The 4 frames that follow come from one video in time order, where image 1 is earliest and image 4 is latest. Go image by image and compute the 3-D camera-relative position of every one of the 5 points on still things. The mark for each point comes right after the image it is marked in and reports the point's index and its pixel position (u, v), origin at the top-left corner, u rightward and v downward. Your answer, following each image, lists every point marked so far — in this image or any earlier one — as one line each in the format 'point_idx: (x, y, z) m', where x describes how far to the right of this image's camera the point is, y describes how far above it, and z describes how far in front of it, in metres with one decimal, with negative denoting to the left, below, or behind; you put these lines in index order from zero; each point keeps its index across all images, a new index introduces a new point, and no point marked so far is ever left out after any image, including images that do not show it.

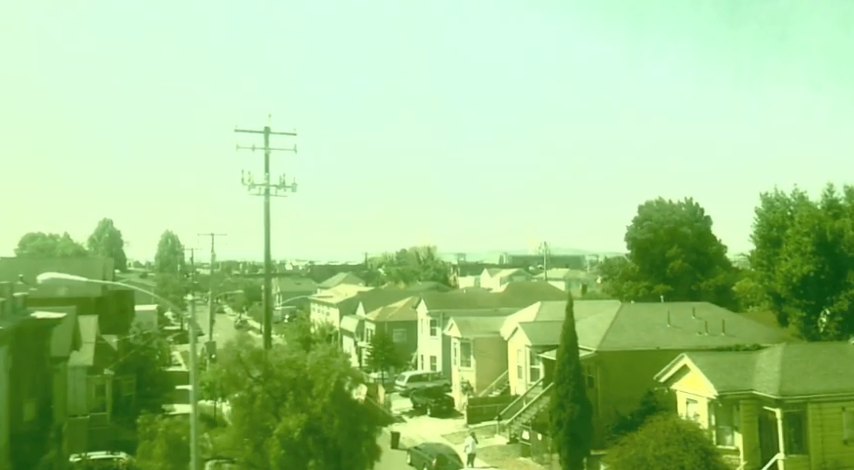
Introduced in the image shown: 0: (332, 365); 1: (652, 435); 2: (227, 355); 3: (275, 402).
0: (-1.6, -2.2, +15.6) m
1: (+4.7, -4.2, +19.3) m
2: (-3.4, -2.0, +15.7) m
3: (-2.5, -2.8, +15.5) m
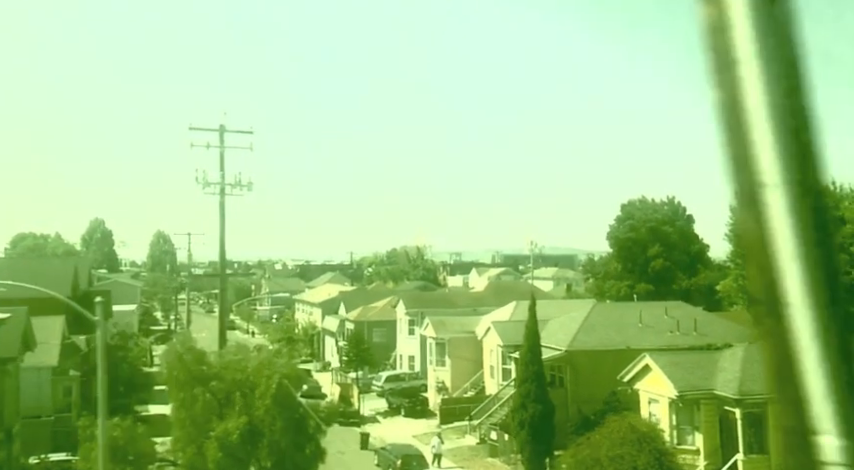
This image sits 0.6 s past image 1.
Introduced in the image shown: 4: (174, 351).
0: (-2.6, -2.2, +15.4) m
1: (+3.8, -4.2, +19.2) m
2: (-4.4, -2.0, +15.5) m
3: (-3.5, -2.8, +15.3) m
4: (-4.3, -2.0, +15.5) m
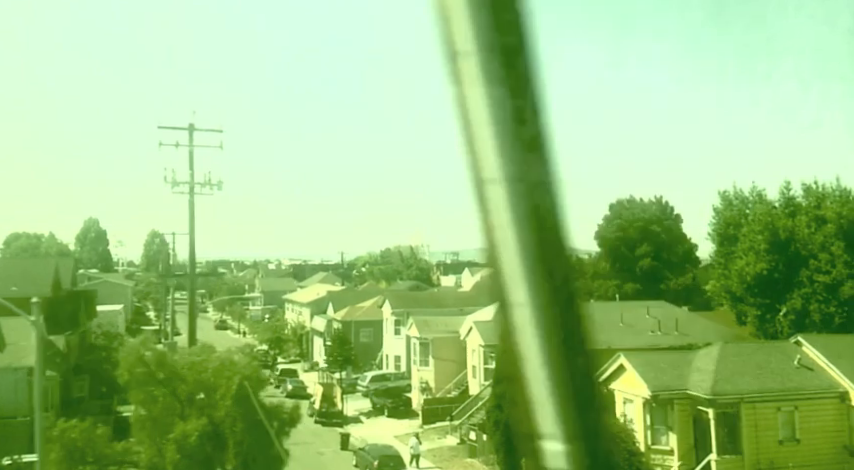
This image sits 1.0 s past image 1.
0: (-3.2, -2.2, +15.3) m
1: (+3.1, -4.2, +19.1) m
2: (-5.0, -2.0, +15.4) m
3: (-4.1, -2.8, +15.2) m
4: (-4.9, -2.0, +15.4) m
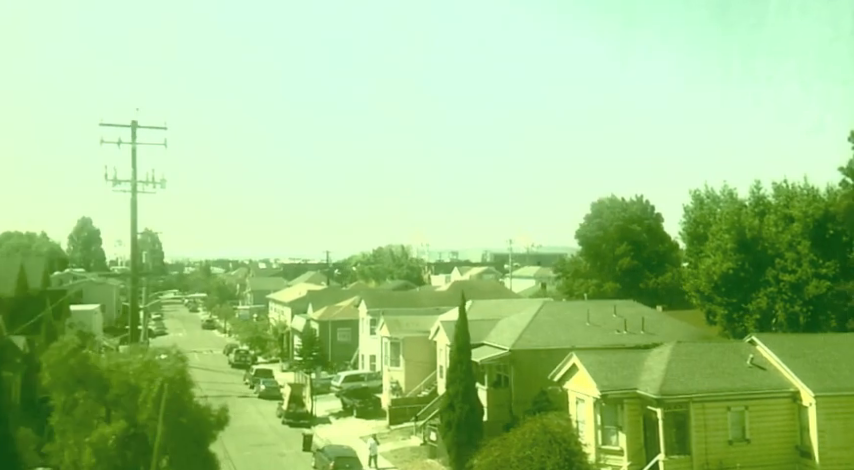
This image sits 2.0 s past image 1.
0: (-4.4, -2.2, +15.0) m
1: (+1.9, -4.1, +18.9) m
2: (-6.2, -2.0, +15.1) m
3: (-5.3, -2.8, +14.9) m
4: (-6.1, -2.0, +15.1) m
